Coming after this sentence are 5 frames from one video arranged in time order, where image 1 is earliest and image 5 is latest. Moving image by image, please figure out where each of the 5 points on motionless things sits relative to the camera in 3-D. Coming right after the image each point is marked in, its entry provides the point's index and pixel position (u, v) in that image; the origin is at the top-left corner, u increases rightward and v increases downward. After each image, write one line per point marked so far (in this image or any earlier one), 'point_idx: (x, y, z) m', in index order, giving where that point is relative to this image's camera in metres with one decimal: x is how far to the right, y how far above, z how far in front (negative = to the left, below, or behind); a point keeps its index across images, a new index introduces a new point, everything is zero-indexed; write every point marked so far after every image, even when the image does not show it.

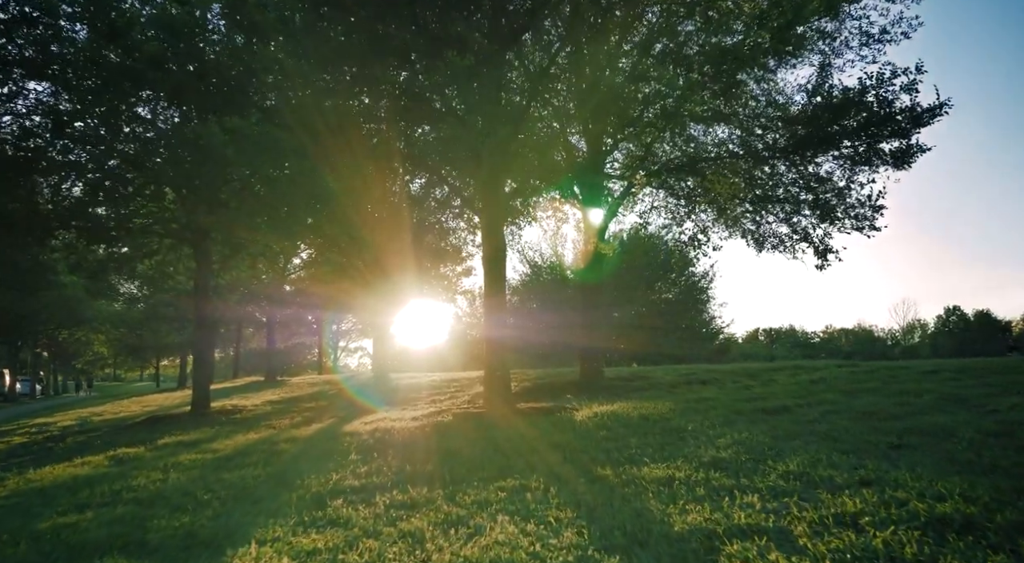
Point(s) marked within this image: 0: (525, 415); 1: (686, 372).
0: (+0.2, -2.5, +12.9) m
1: (+5.0, -2.7, +19.7) m
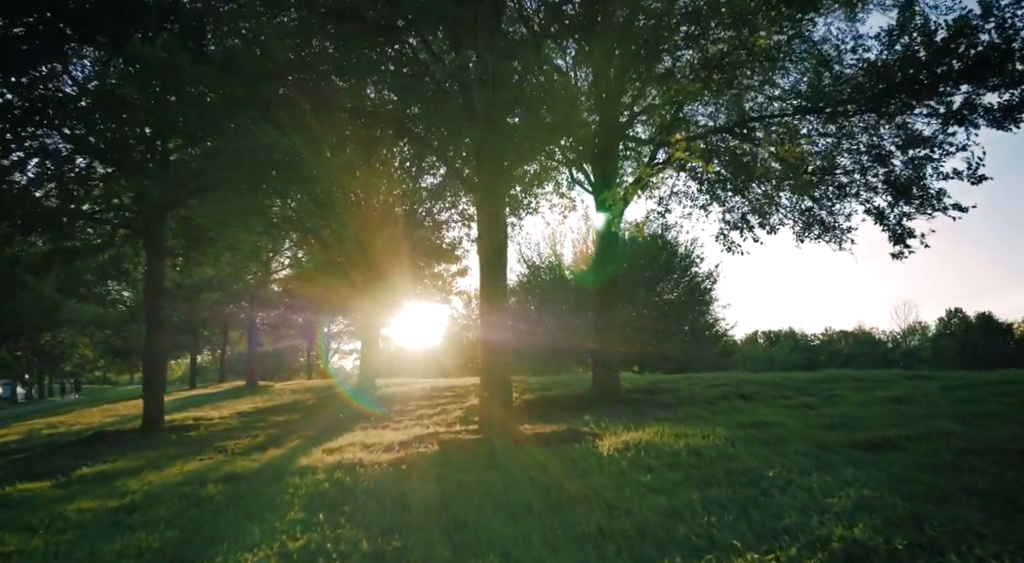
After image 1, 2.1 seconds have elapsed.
0: (+0.3, -2.4, +10.0) m
1: (+5.1, -2.6, +16.8) m
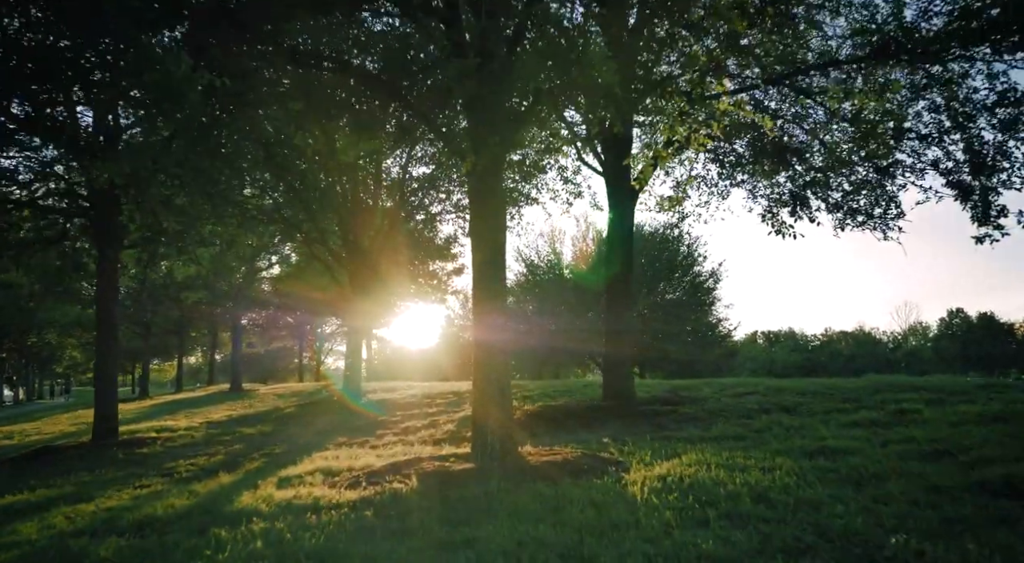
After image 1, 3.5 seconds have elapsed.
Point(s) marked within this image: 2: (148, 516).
0: (+0.3, -2.2, +7.8) m
1: (+5.0, -2.4, +14.7) m
2: (-4.2, -2.7, +7.8) m
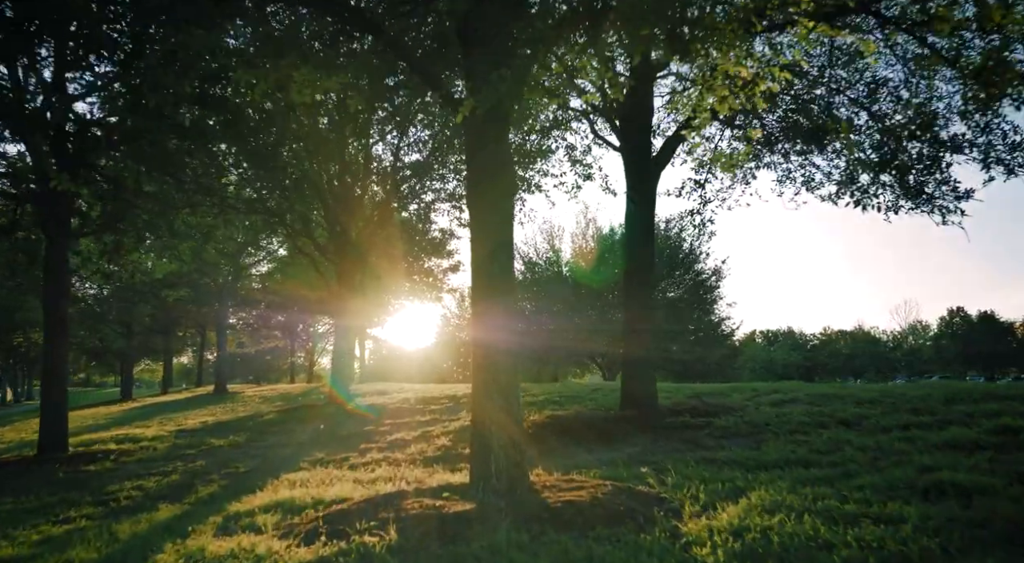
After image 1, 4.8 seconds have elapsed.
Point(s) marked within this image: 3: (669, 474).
0: (+0.4, -2.1, +5.9) m
1: (+5.1, -2.2, +12.8) m
2: (-4.1, -2.5, +5.8) m
3: (+1.7, -2.1, +7.4) m
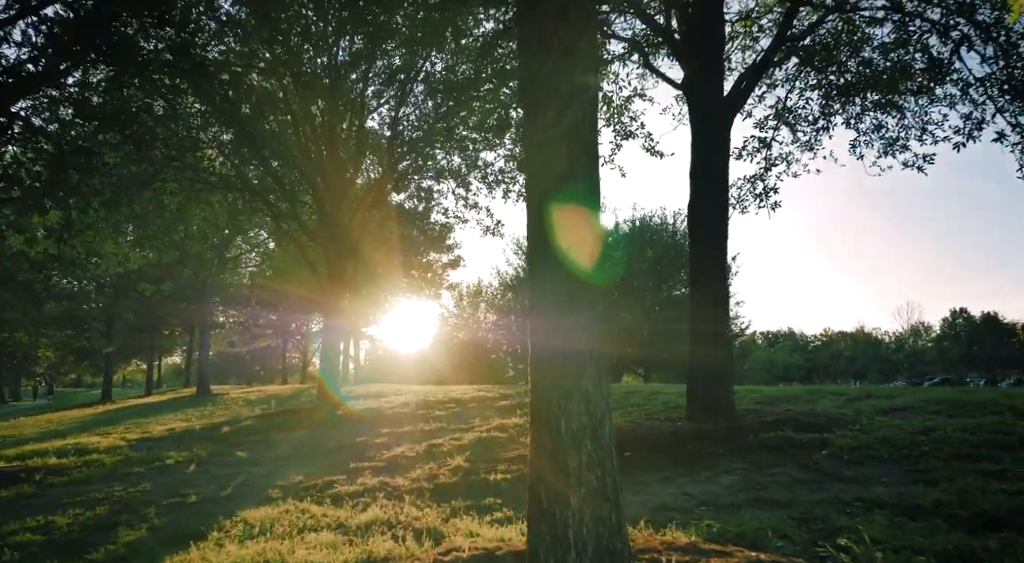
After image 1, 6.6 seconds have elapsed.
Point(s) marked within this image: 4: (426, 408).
0: (+1.0, -1.6, +3.0) m
1: (+5.6, -1.8, +9.9) m
2: (-3.6, -2.1, +2.9) m
3: (+2.2, -1.7, +4.5) m
4: (-2.2, -3.6, +18.9) m
